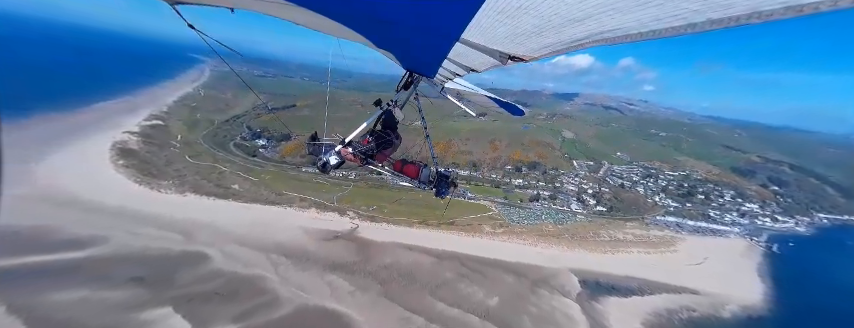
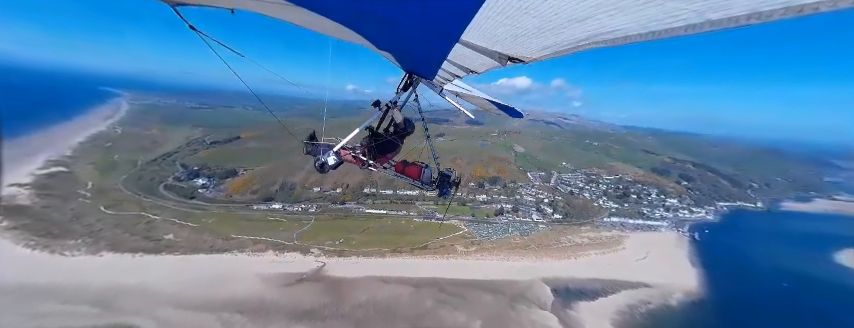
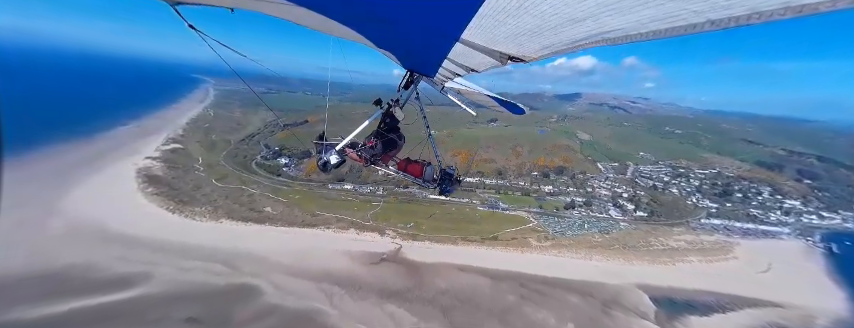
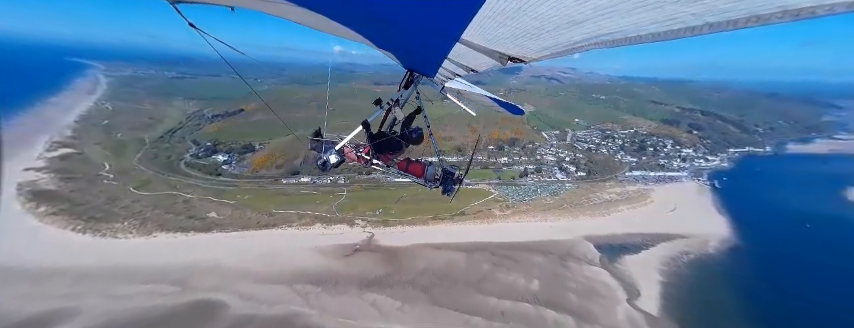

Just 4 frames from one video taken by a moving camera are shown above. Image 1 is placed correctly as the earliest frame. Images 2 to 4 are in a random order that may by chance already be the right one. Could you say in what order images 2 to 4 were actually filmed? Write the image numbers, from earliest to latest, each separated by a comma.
2, 3, 4
